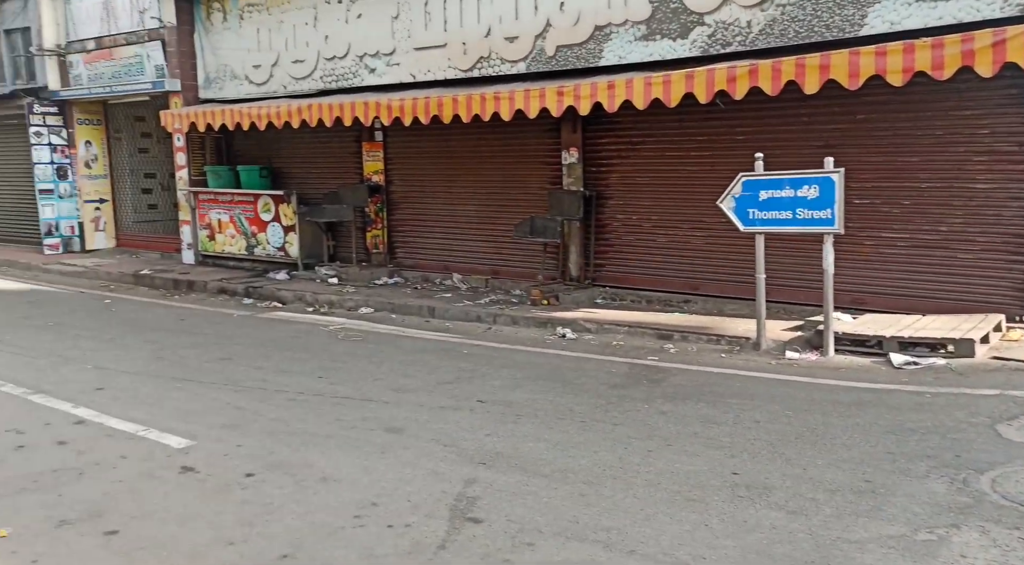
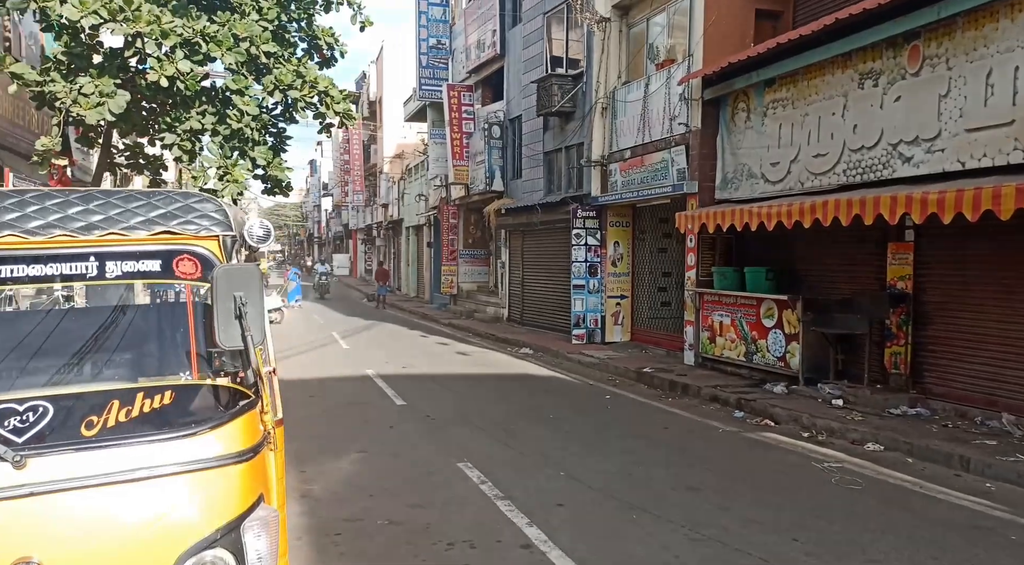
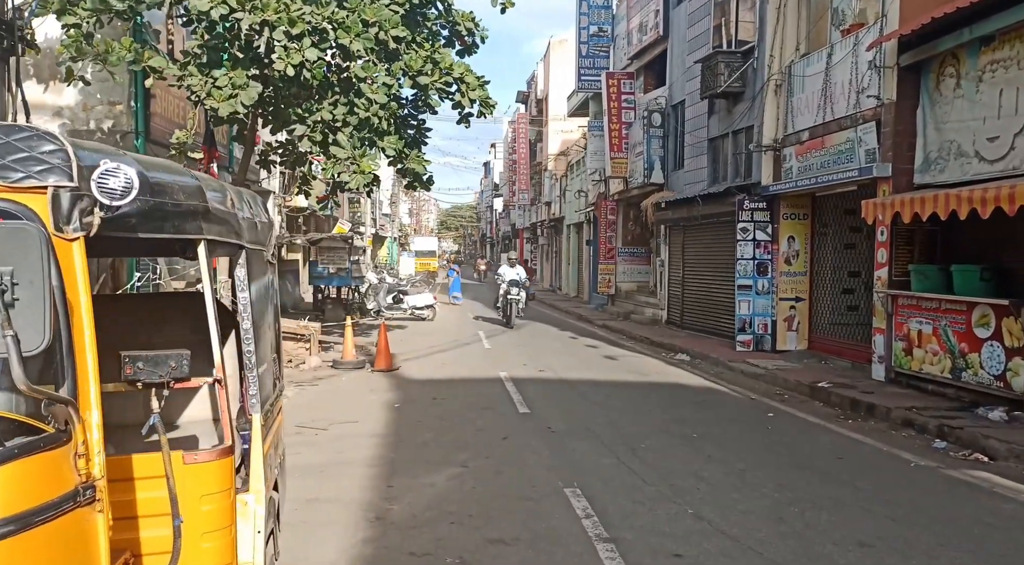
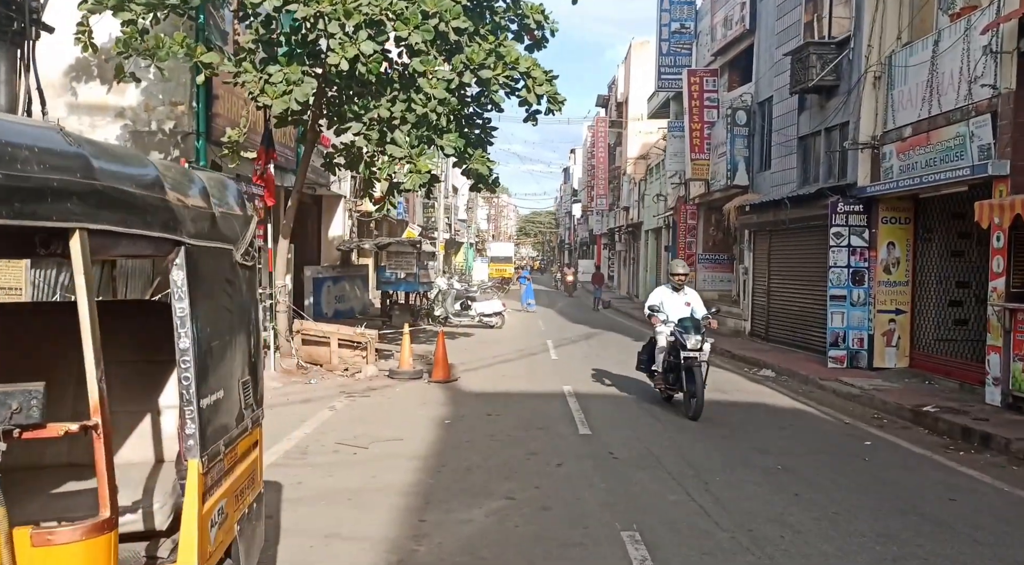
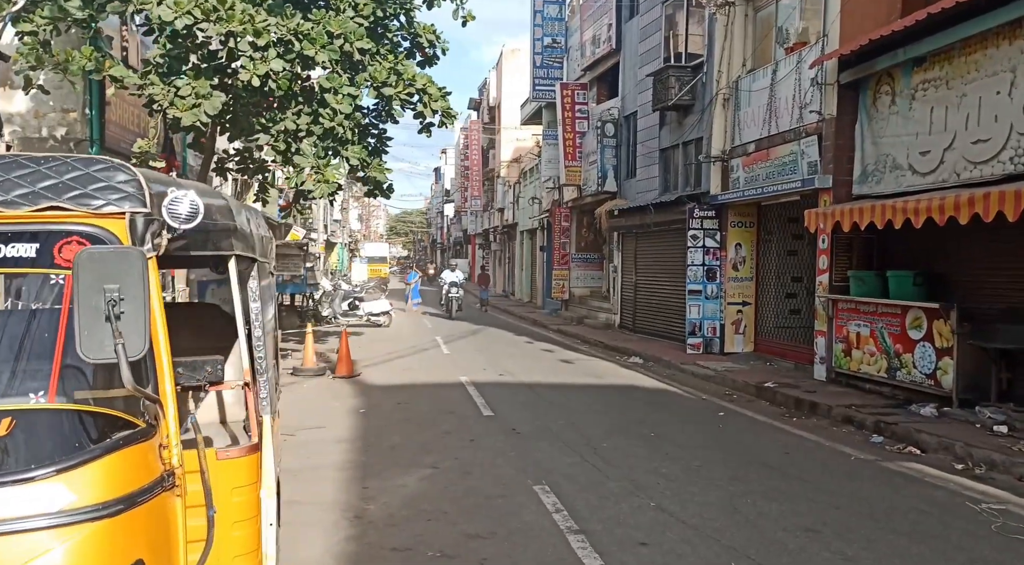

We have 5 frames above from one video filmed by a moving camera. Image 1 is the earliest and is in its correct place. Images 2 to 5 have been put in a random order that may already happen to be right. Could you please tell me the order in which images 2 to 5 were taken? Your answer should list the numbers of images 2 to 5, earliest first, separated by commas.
2, 5, 3, 4
